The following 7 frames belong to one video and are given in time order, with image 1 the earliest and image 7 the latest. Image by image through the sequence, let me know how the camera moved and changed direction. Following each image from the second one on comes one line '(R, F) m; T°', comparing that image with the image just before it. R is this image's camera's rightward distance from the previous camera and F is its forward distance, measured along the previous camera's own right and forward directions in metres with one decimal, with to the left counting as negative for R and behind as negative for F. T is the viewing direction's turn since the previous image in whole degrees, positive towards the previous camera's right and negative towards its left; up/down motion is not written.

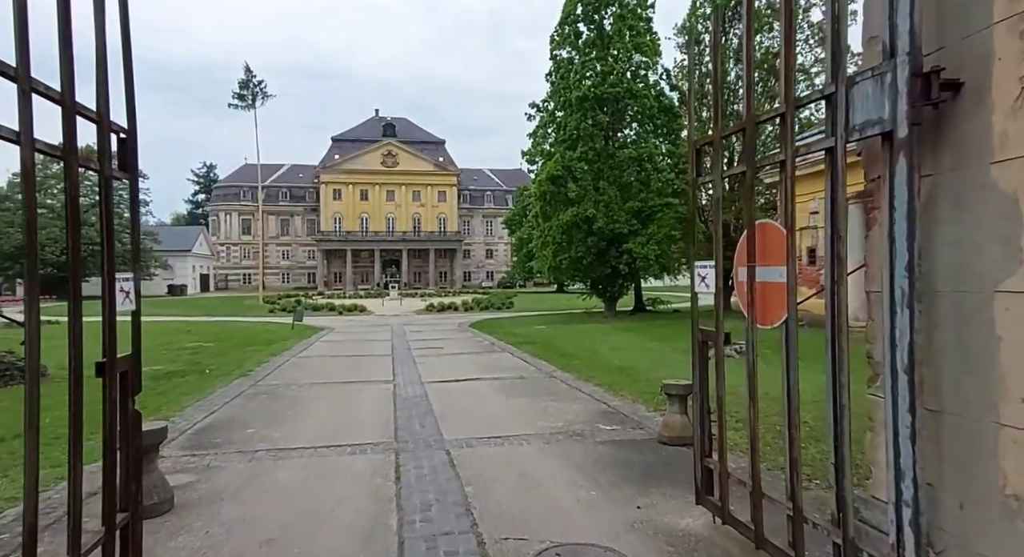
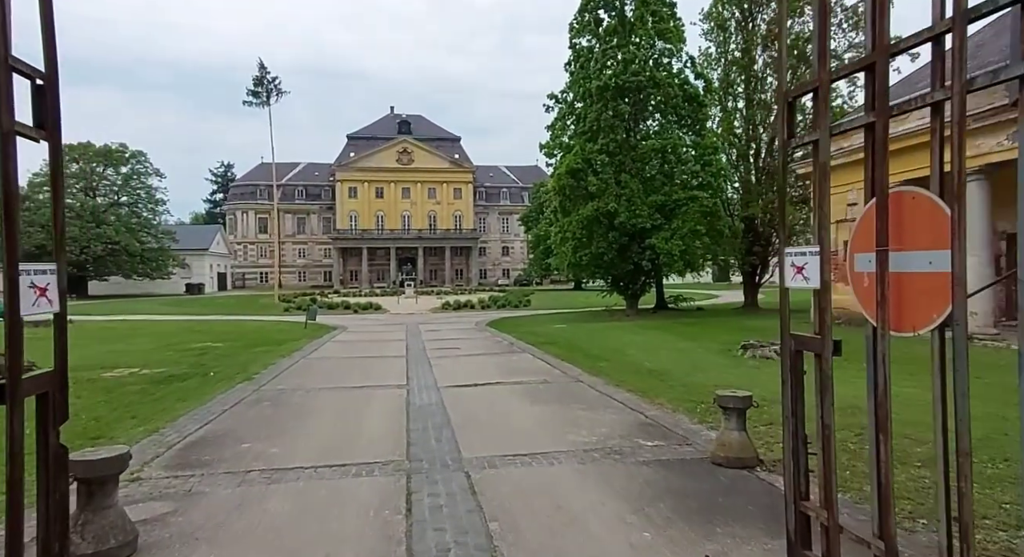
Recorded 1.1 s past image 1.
(-0.1, +1.0) m; -2°
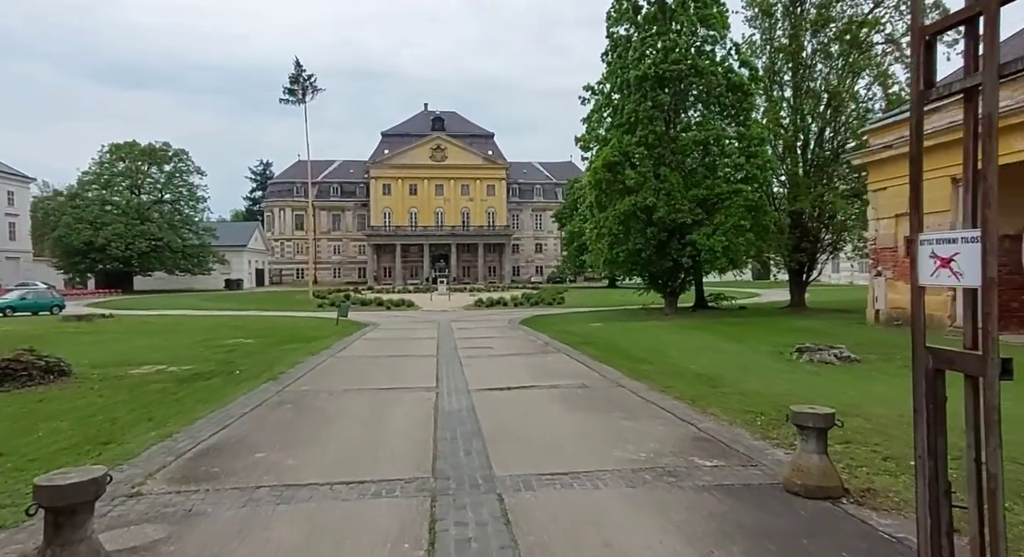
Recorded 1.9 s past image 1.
(-0.1, +0.7) m; -3°
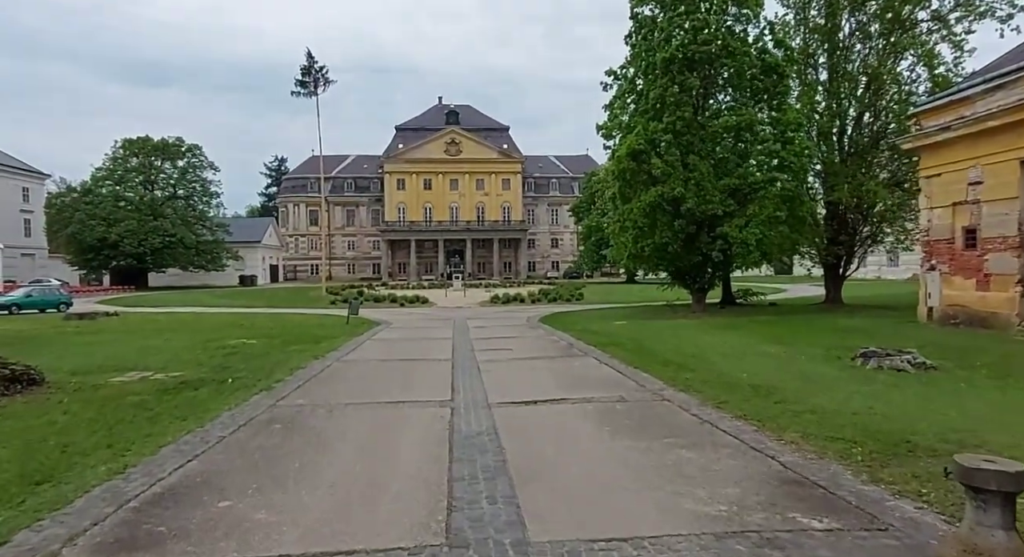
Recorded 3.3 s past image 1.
(-0.2, +1.5) m; -1°
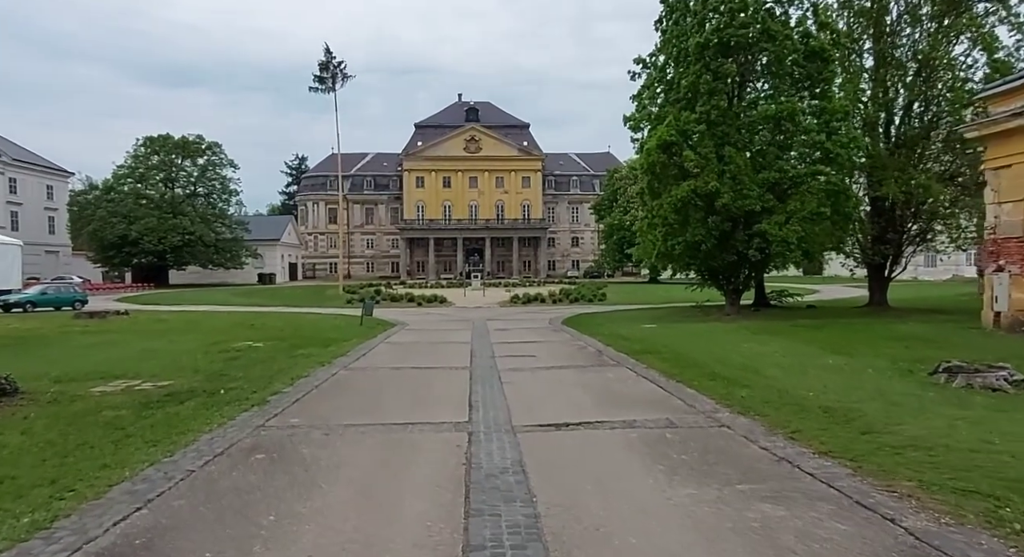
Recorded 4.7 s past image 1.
(-0.1, +1.4) m; -2°
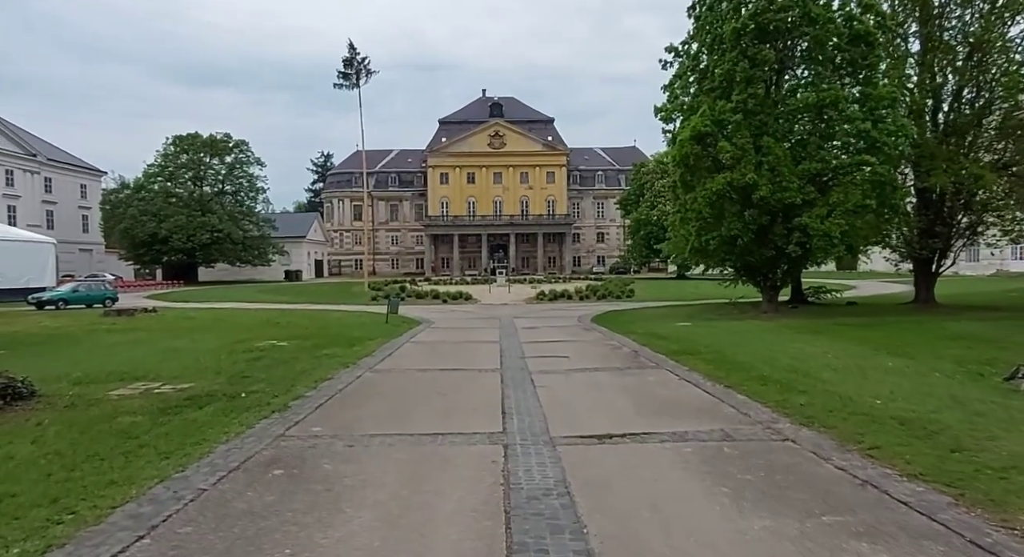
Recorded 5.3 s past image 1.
(-0.2, +0.7) m; -2°
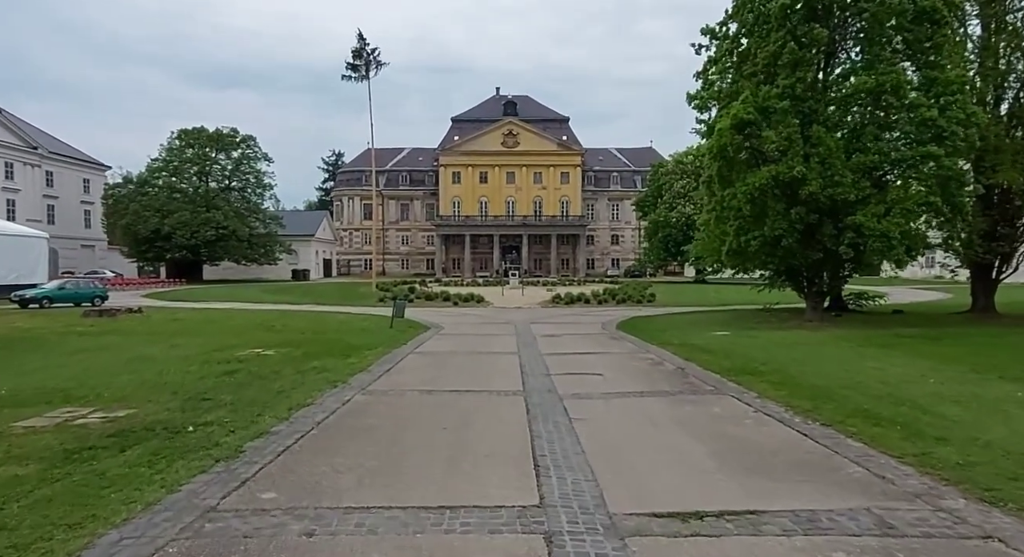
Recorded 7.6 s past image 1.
(-0.3, +2.4) m; -1°
